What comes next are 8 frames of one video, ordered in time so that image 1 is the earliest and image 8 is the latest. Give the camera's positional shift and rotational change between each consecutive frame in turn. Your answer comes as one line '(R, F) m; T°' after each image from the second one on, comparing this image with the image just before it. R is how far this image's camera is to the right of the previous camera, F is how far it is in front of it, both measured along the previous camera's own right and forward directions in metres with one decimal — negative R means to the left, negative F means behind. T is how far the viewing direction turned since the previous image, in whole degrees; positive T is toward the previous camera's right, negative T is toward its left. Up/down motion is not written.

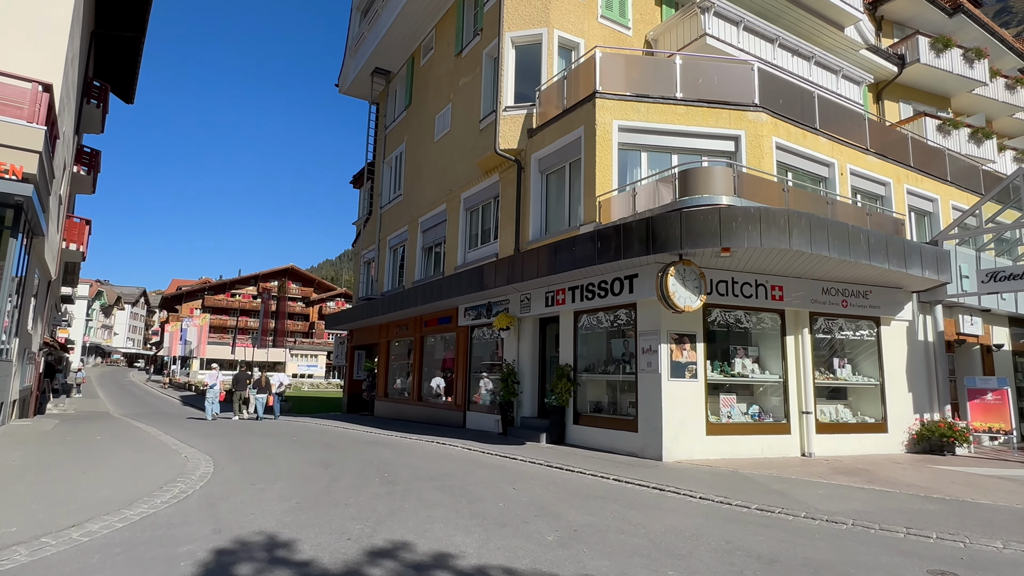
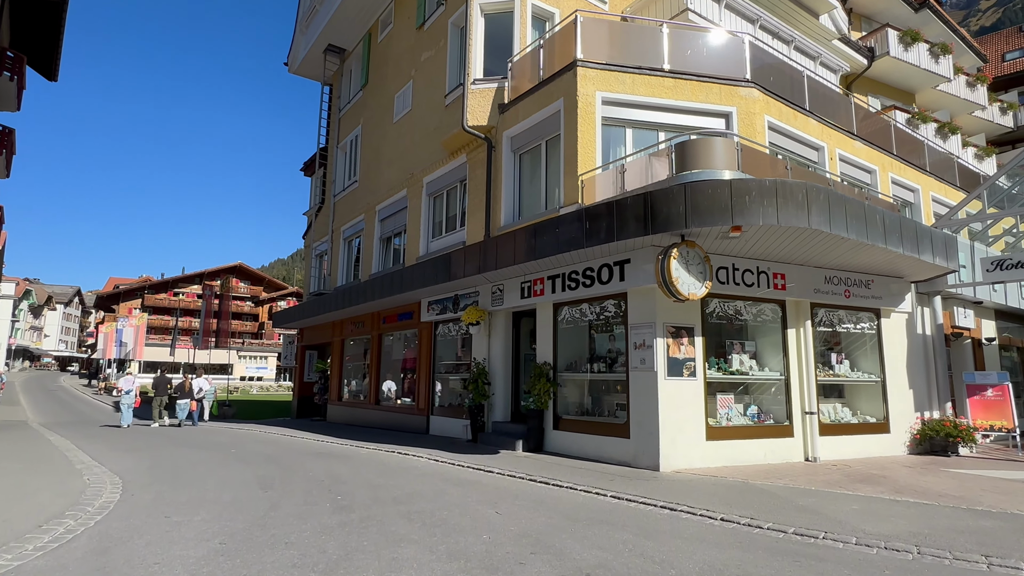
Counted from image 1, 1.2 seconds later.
(-0.3, +1.3) m; +4°
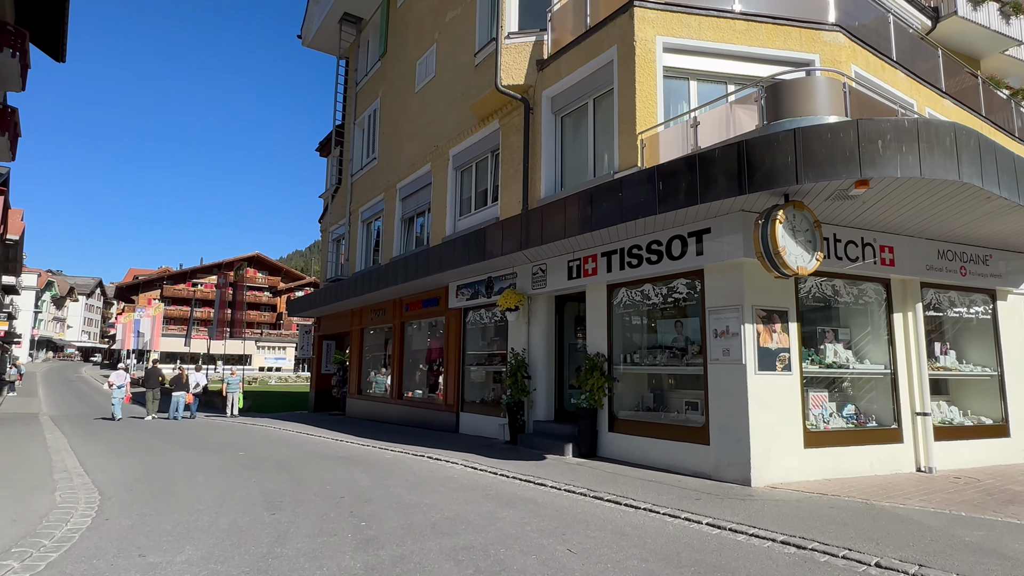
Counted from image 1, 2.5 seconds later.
(-0.5, +1.5) m; -2°
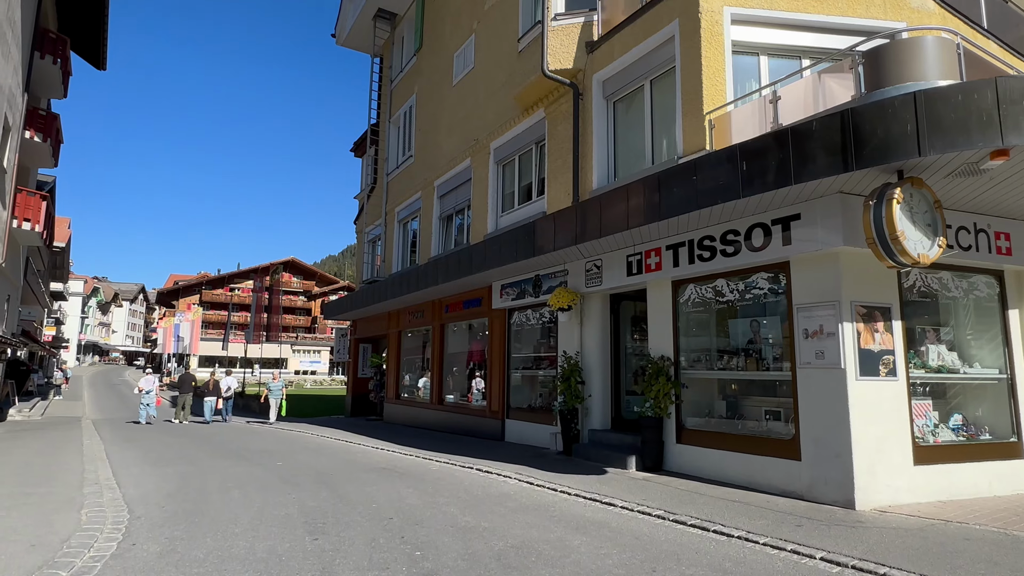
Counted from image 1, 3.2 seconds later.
(-0.4, +0.7) m; -3°
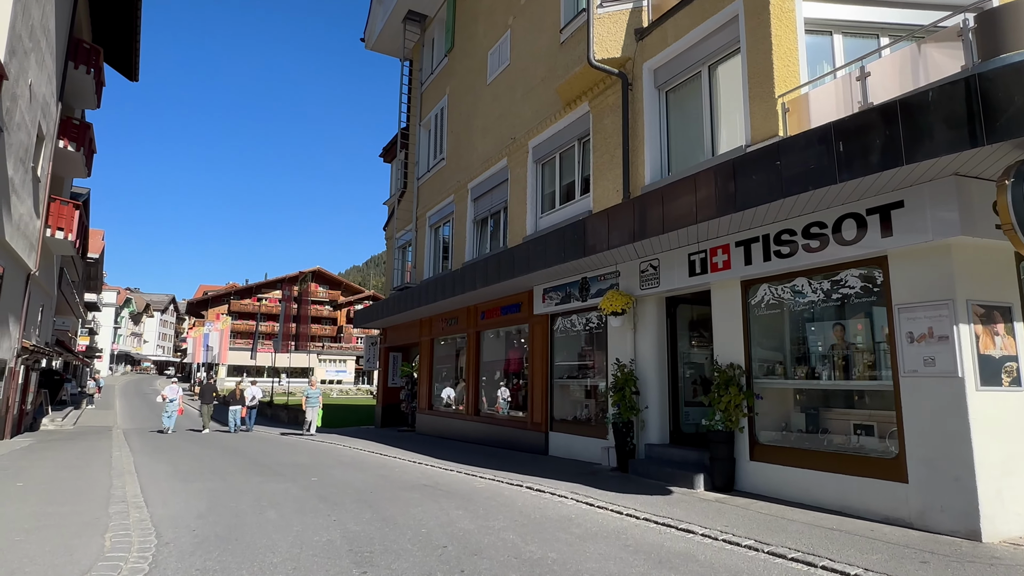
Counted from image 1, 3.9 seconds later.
(-0.4, +0.7) m; -2°
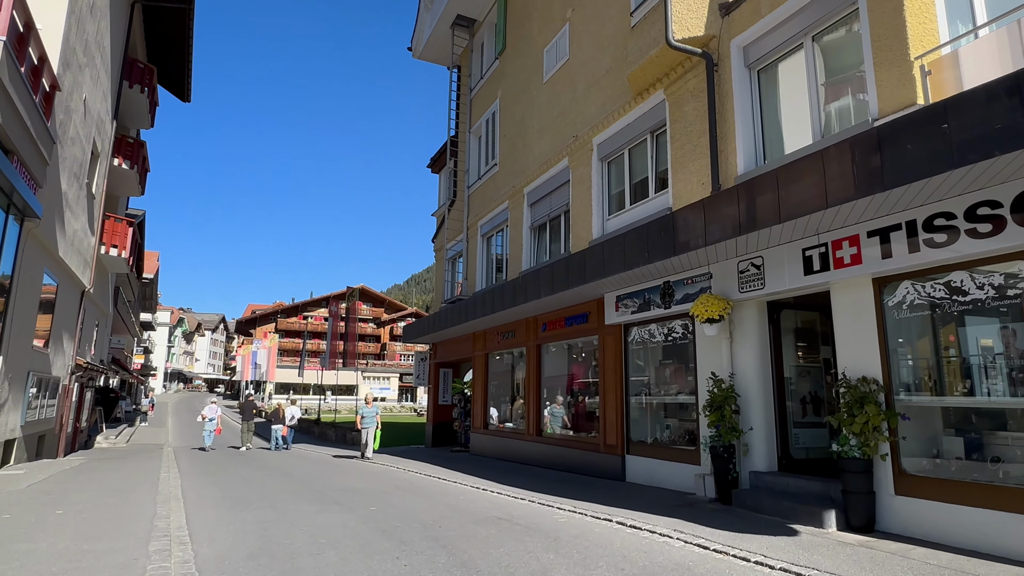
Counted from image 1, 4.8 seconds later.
(-0.5, +1.0) m; -4°
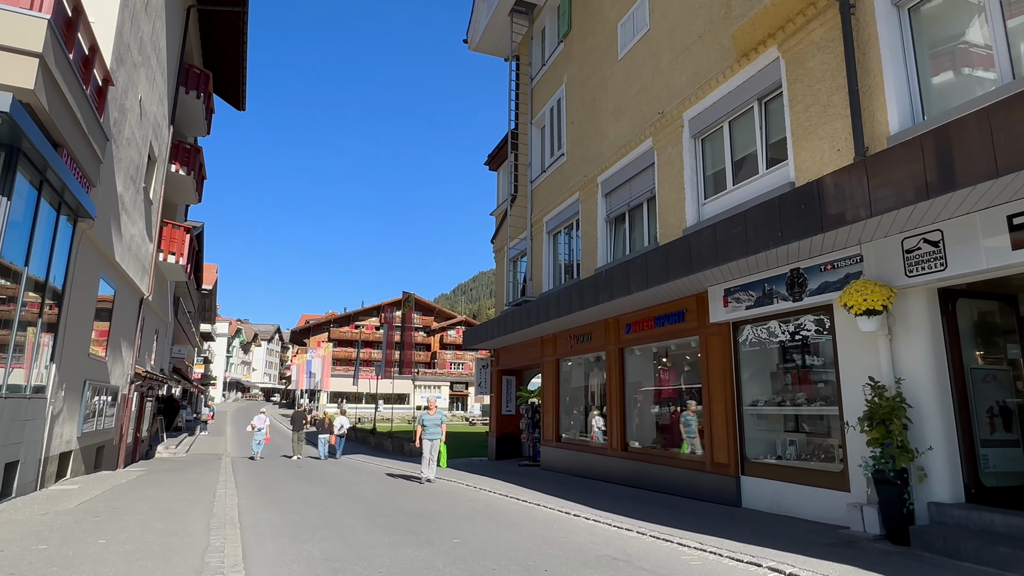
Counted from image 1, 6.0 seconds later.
(-0.7, +1.3) m; -4°
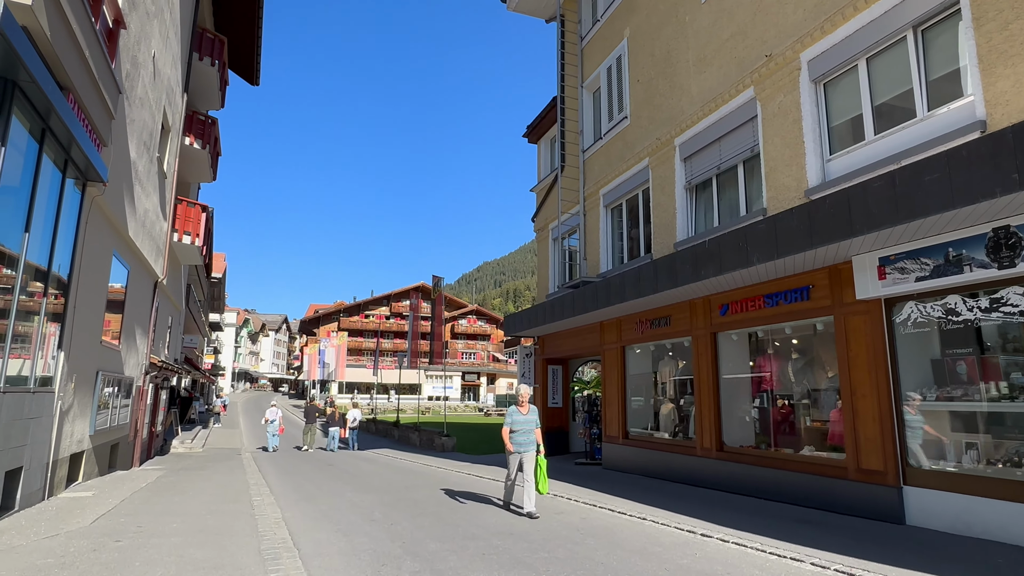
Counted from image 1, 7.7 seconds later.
(-1.3, +1.6) m; 0°
